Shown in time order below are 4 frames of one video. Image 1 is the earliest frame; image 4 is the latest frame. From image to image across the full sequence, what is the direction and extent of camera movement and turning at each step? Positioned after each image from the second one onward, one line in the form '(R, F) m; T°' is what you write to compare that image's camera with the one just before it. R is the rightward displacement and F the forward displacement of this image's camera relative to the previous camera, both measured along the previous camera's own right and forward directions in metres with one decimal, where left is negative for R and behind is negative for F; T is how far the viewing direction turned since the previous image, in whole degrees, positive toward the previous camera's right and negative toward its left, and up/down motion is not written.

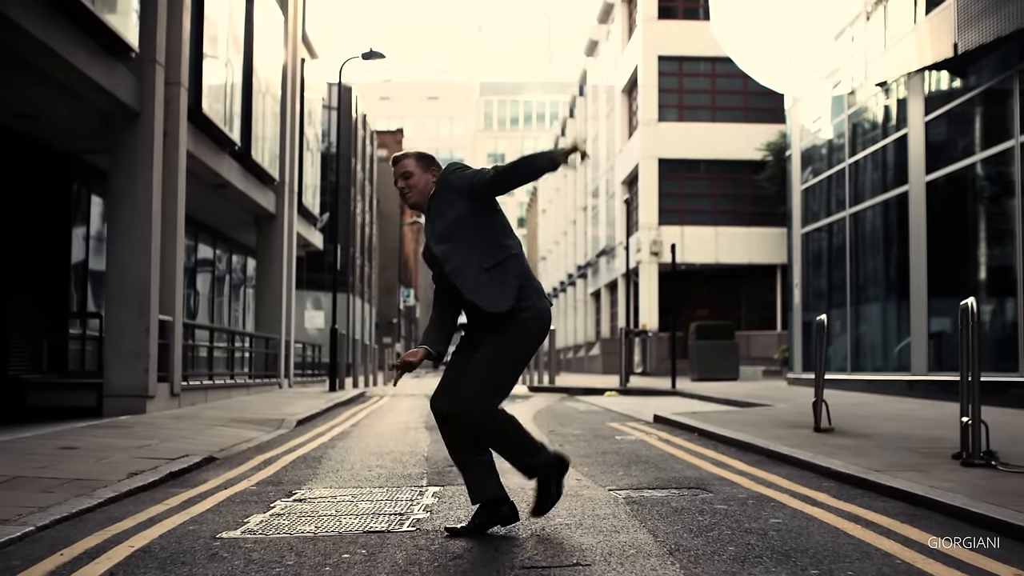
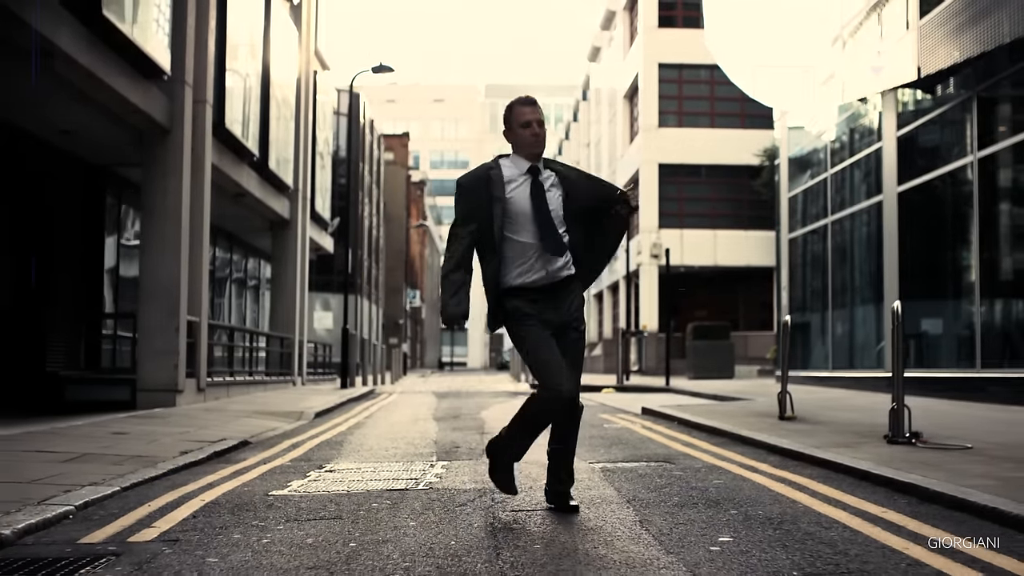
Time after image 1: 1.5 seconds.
(+0.1, -1.1) m; 0°
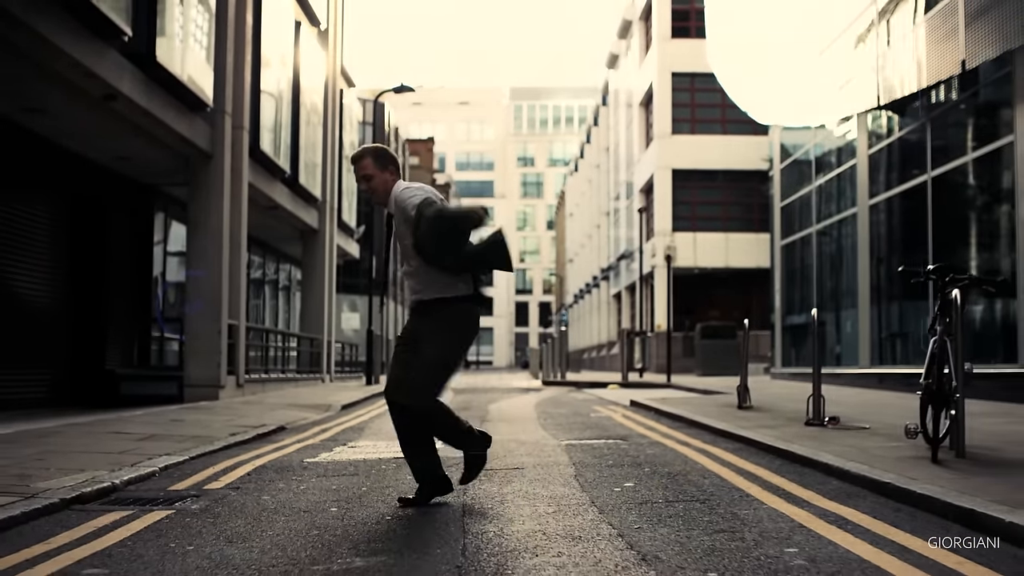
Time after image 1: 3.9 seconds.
(+0.4, -1.6) m; -2°
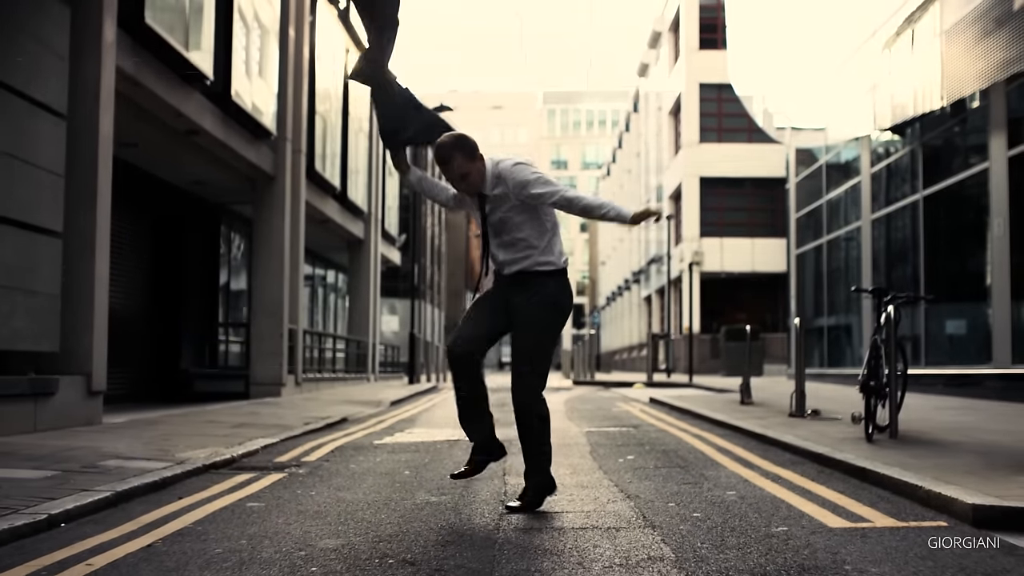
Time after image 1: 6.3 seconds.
(0.0, -1.6) m; -2°
